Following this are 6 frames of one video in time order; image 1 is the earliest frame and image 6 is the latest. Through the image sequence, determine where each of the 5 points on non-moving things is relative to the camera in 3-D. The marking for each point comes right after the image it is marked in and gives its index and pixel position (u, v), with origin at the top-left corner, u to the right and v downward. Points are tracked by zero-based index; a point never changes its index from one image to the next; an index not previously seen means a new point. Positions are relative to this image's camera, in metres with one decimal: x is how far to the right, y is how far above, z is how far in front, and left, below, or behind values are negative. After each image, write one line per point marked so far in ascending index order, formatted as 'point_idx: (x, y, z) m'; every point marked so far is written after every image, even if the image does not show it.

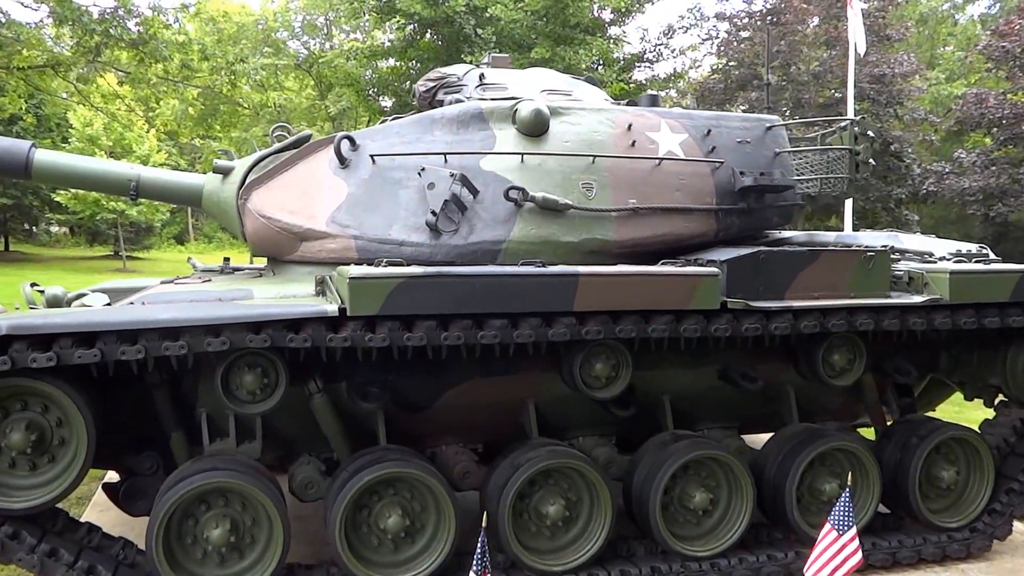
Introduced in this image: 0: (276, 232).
0: (-1.8, +0.4, +6.5) m
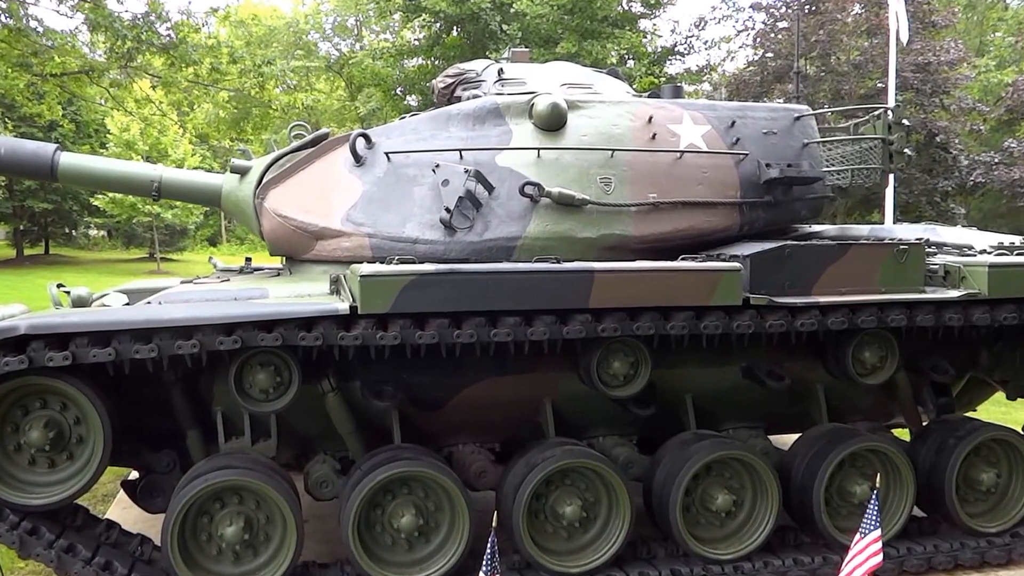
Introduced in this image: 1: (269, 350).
0: (-1.7, +0.4, +6.5) m
1: (-1.5, -0.4, +5.4) m
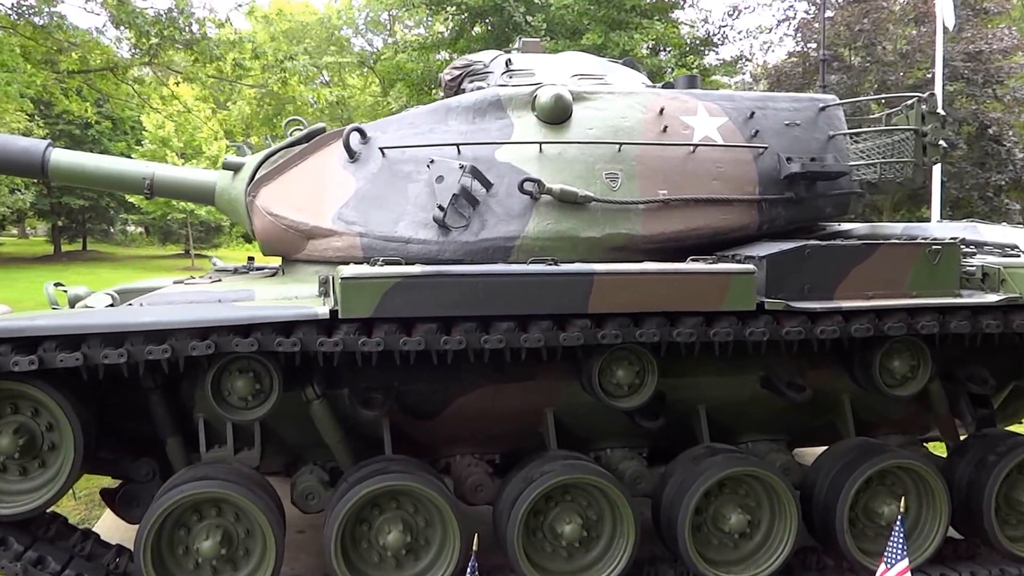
0: (-1.7, +0.4, +6.2) m
1: (-1.6, -0.4, +5.1) m
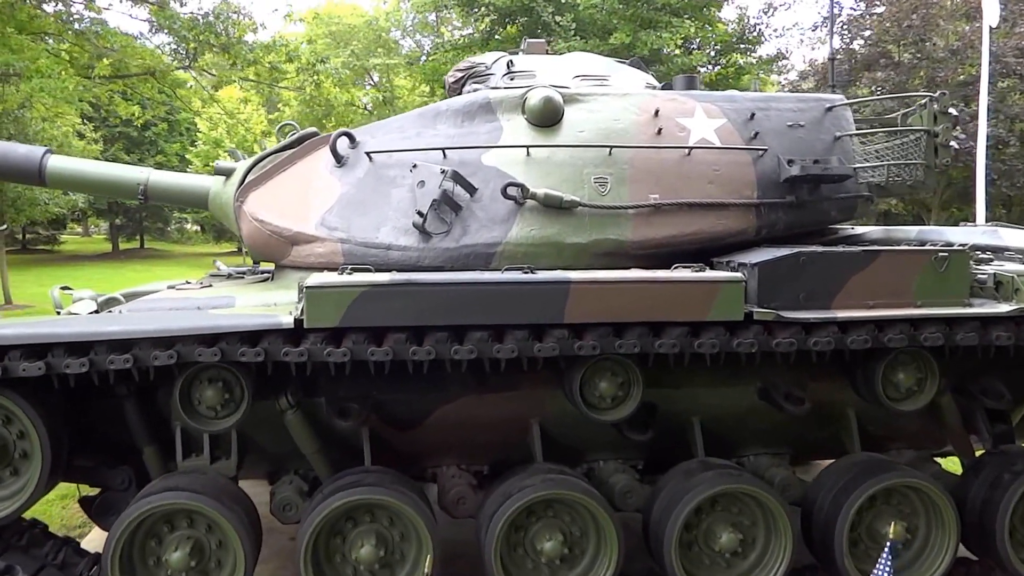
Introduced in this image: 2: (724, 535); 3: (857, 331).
0: (-1.8, +0.4, +6.2) m
1: (-1.8, -0.5, +5.0) m
2: (+1.4, -1.7, +5.7) m
3: (+2.2, -0.3, +5.4) m
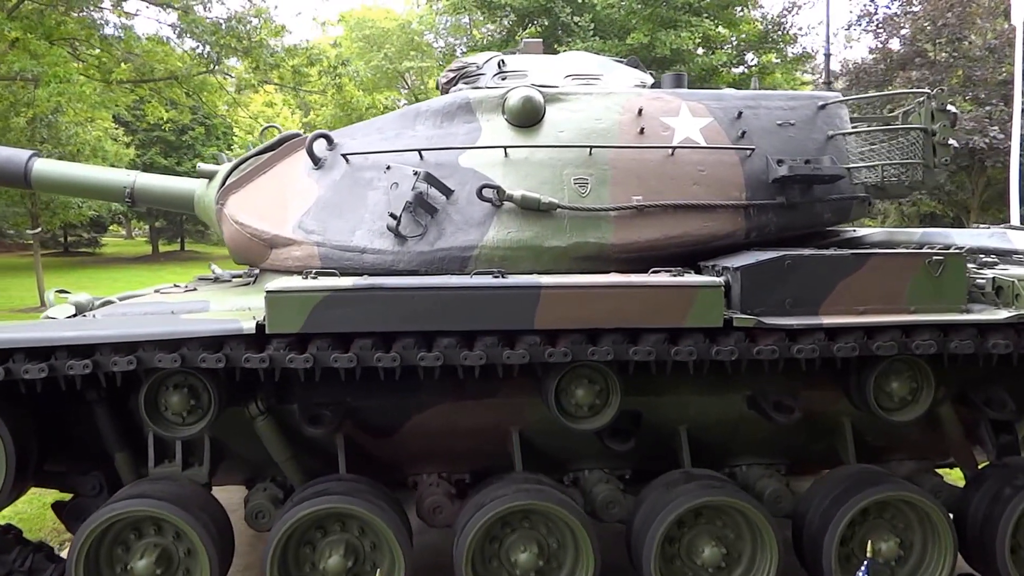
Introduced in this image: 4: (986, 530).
0: (-1.9, +0.3, +6.1) m
1: (-1.9, -0.5, +5.0) m
2: (+1.3, -1.7, +5.5) m
3: (+2.1, -0.3, +5.2) m
4: (+3.2, -1.6, +5.6) m
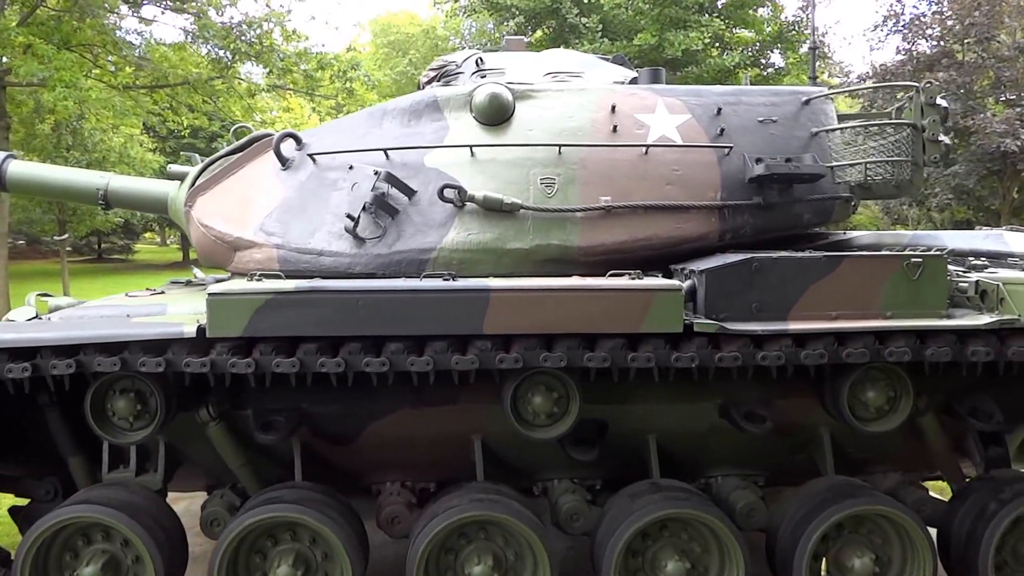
0: (-2.2, +0.3, +6.0) m
1: (-2.2, -0.5, +4.9) m
2: (+1.0, -1.7, +5.2) m
3: (+1.8, -0.3, +5.0) m
4: (+2.9, -1.7, +5.3) m
